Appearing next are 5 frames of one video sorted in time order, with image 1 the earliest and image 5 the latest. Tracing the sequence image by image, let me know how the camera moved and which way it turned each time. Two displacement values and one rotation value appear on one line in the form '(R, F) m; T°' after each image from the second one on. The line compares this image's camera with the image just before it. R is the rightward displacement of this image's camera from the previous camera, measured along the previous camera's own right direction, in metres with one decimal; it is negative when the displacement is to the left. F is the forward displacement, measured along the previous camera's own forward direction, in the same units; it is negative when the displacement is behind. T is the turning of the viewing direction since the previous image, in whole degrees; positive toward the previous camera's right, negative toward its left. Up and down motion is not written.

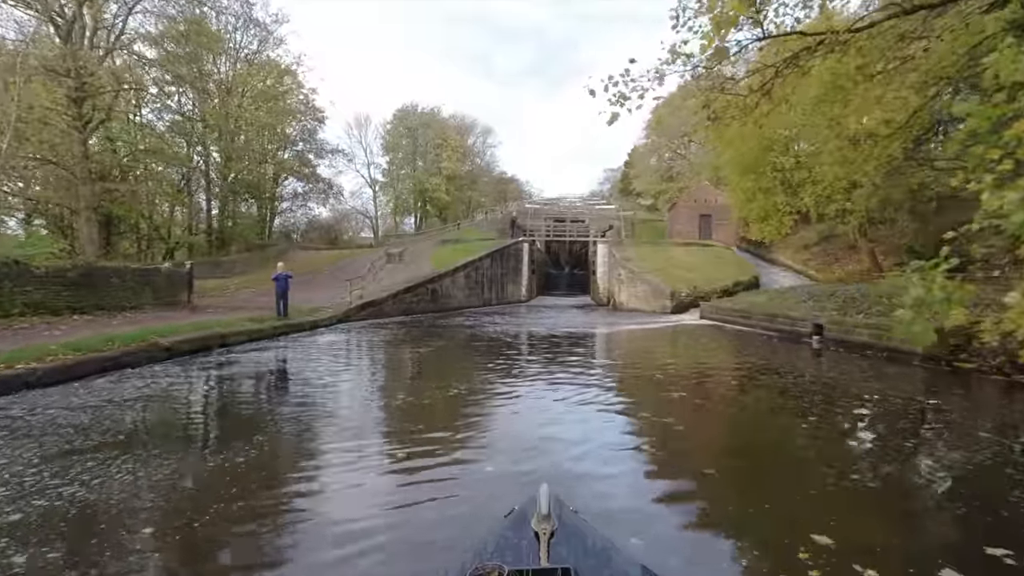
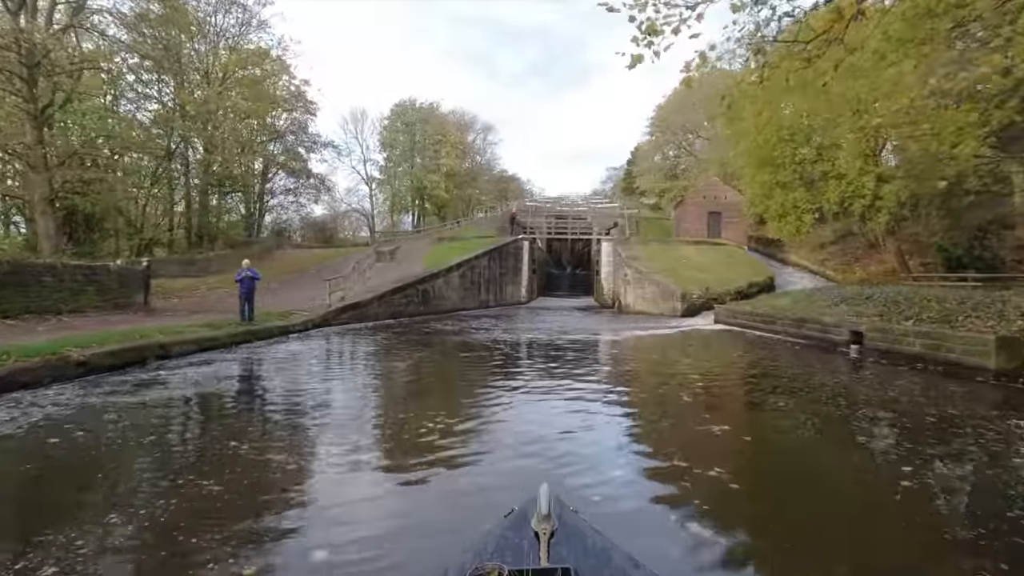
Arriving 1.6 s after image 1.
(+0.1, +2.0) m; 0°
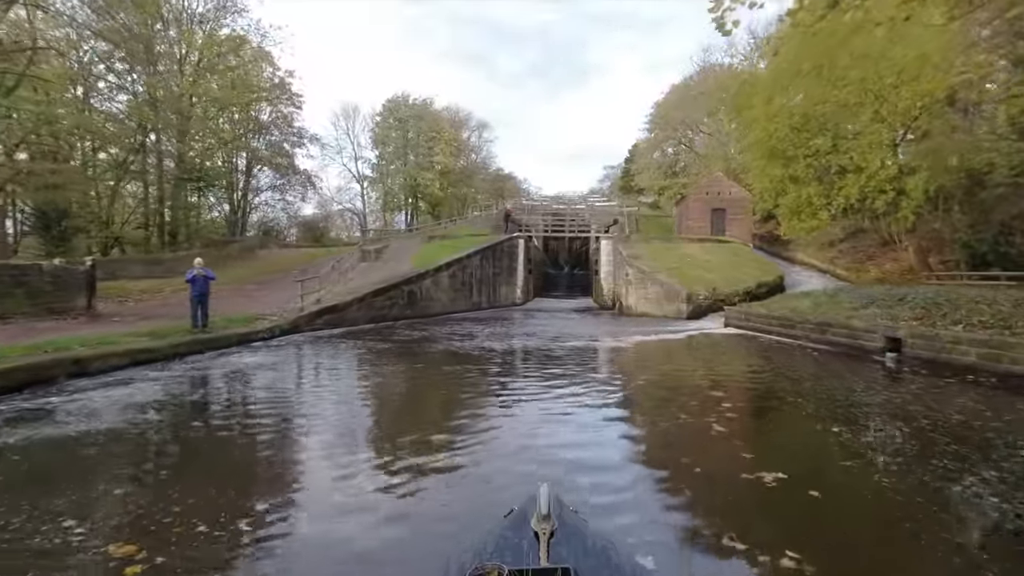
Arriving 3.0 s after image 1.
(+0.1, +1.7) m; 0°
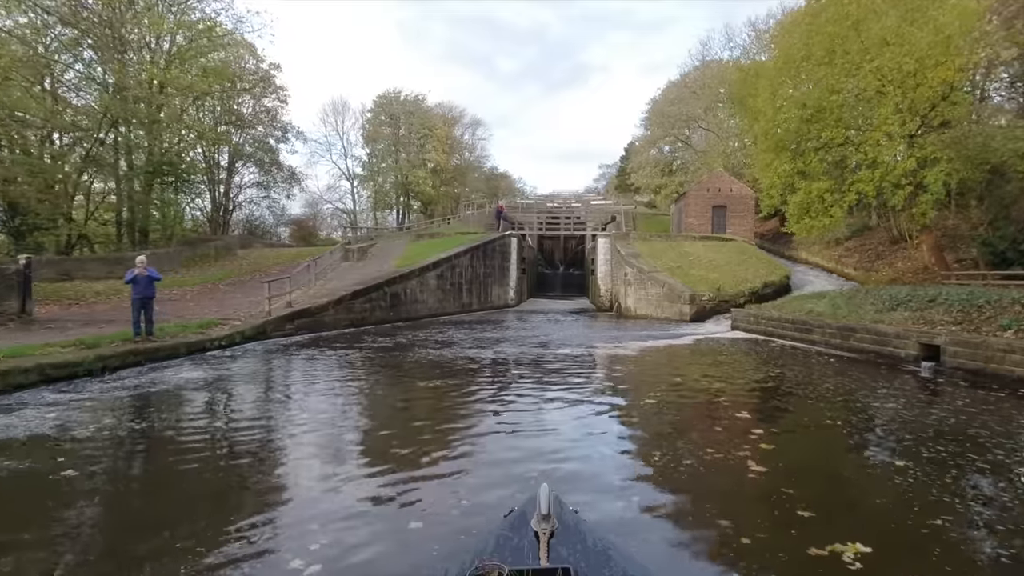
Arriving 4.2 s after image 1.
(+0.1, +1.5) m; 0°
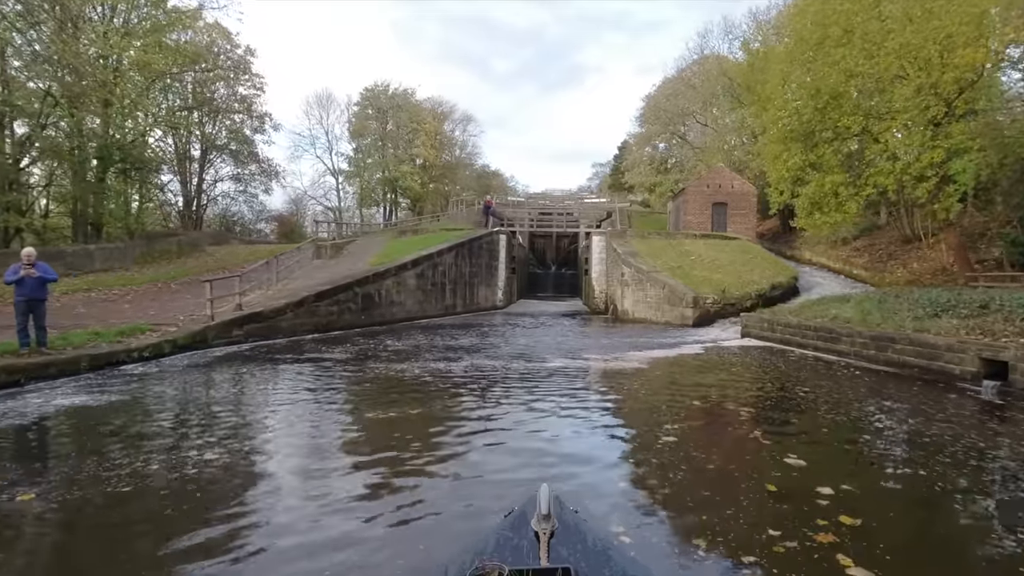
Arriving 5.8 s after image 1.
(+0.1, +2.0) m; +1°
